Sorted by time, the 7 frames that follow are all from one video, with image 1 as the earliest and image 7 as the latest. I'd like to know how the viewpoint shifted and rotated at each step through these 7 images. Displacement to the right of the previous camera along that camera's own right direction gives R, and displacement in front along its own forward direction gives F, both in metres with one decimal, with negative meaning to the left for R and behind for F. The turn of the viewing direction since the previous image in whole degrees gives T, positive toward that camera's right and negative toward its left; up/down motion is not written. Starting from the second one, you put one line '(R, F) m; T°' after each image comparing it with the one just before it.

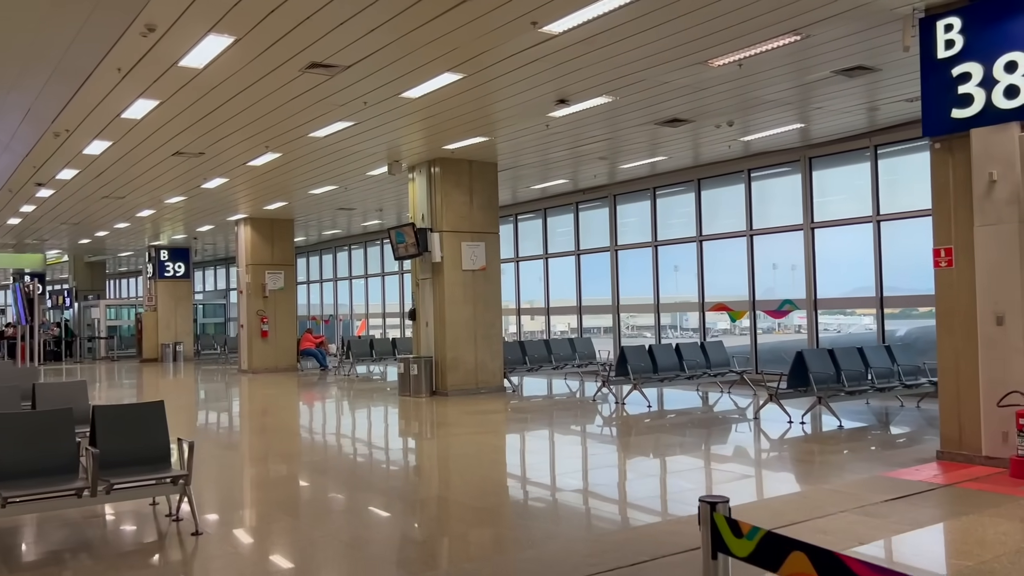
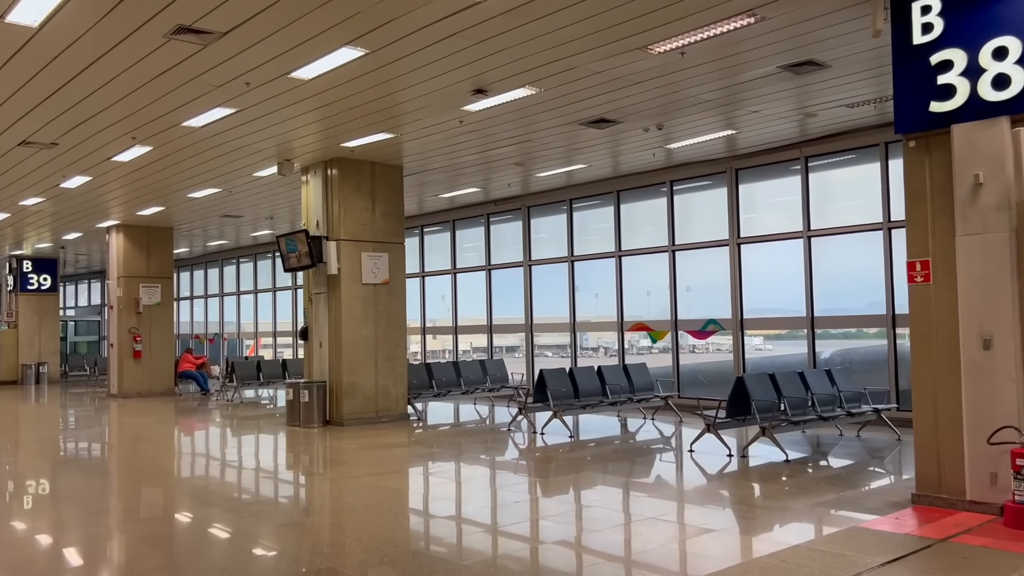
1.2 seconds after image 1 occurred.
(-0.1, +1.1) m; +7°
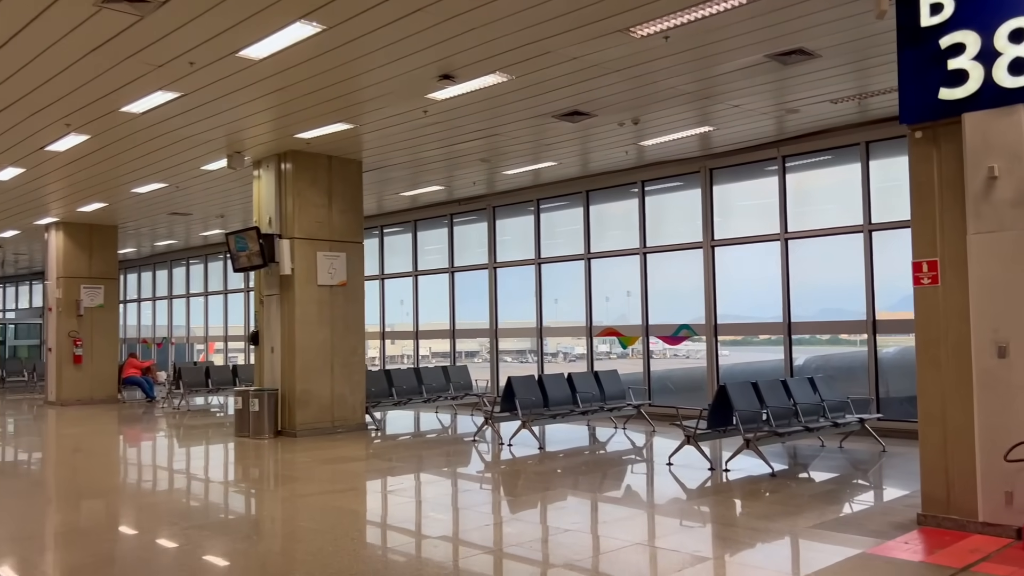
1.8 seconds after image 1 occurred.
(-0.1, +0.5) m; +3°
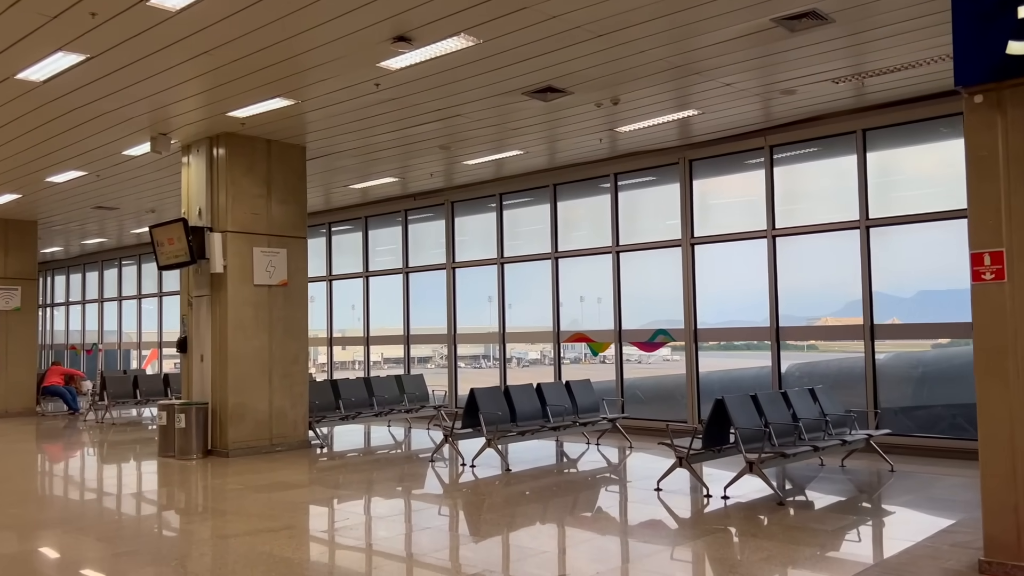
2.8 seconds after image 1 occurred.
(-0.1, +1.0) m; +3°
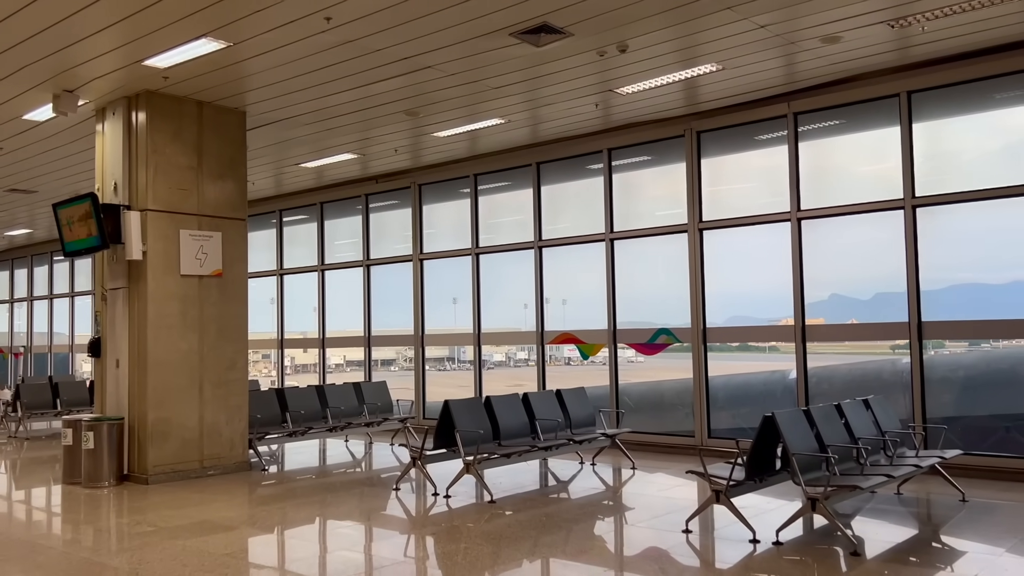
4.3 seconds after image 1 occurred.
(-0.1, +1.4) m; +2°
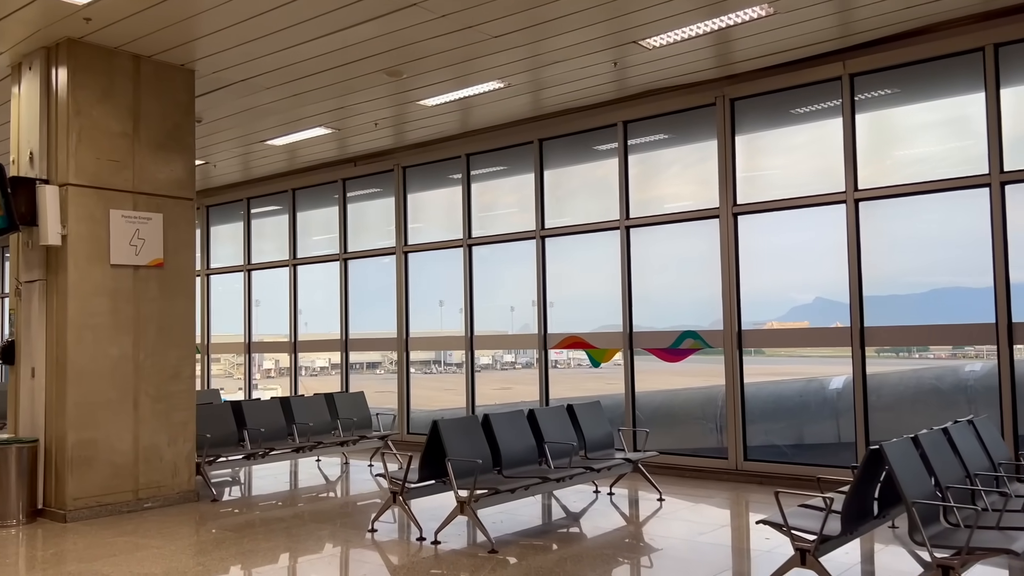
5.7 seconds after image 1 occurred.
(-0.1, +1.2) m; +1°
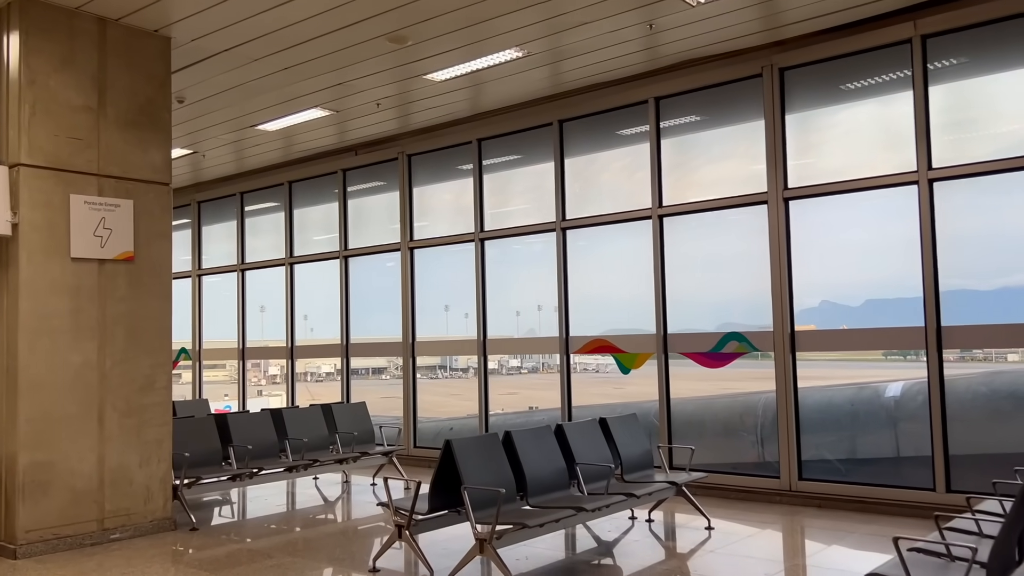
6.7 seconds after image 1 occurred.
(-0.1, +0.8) m; 0°
